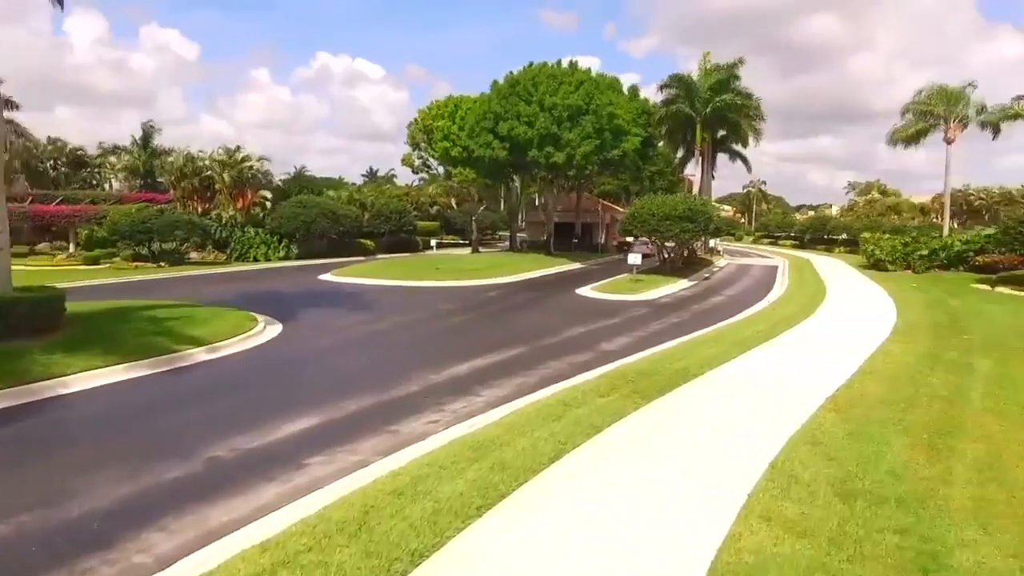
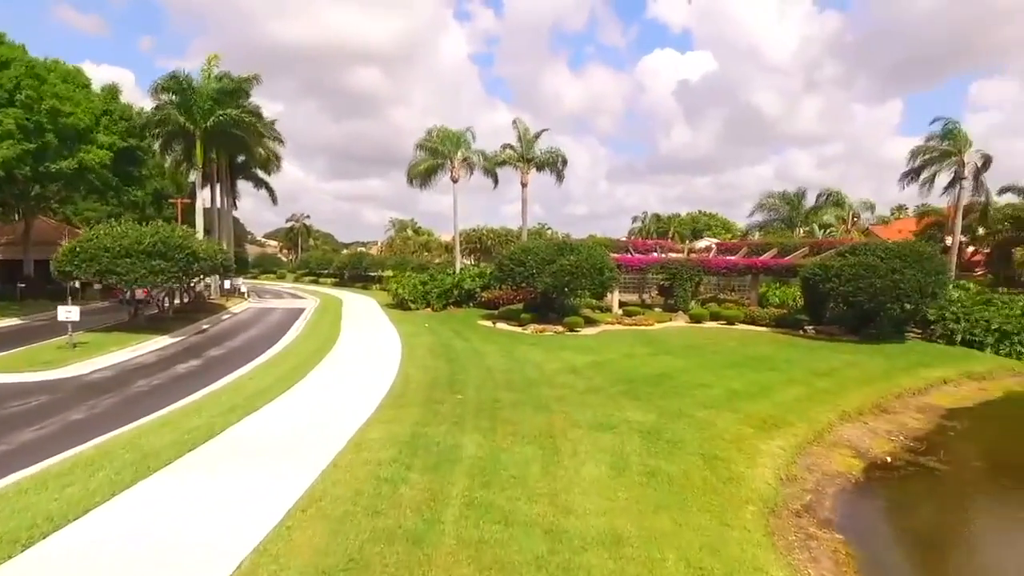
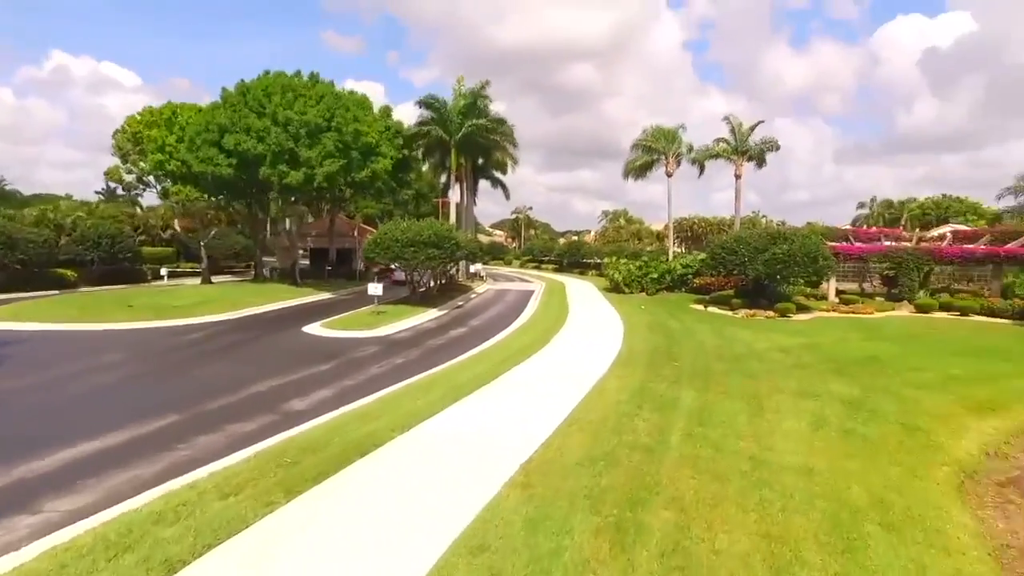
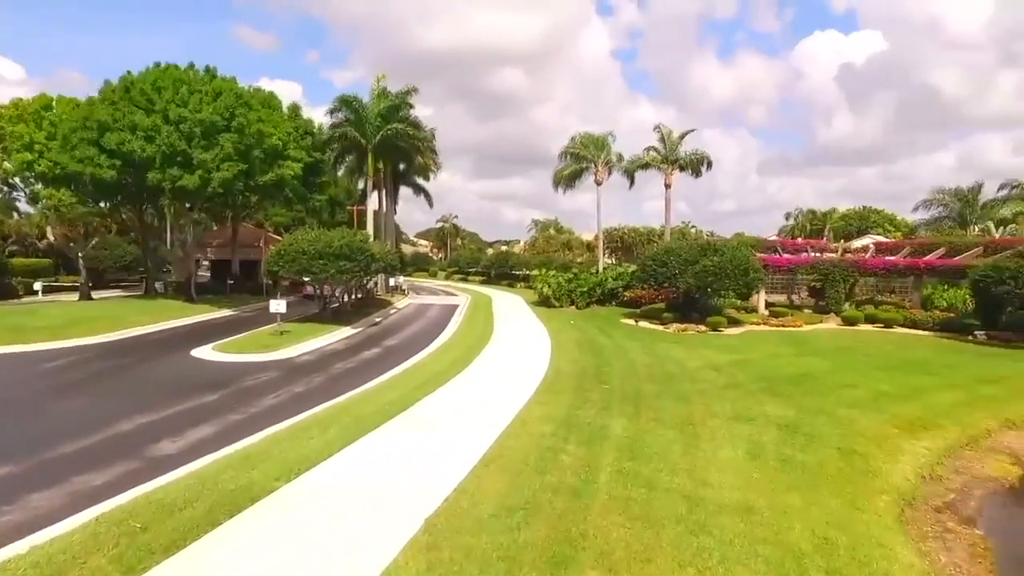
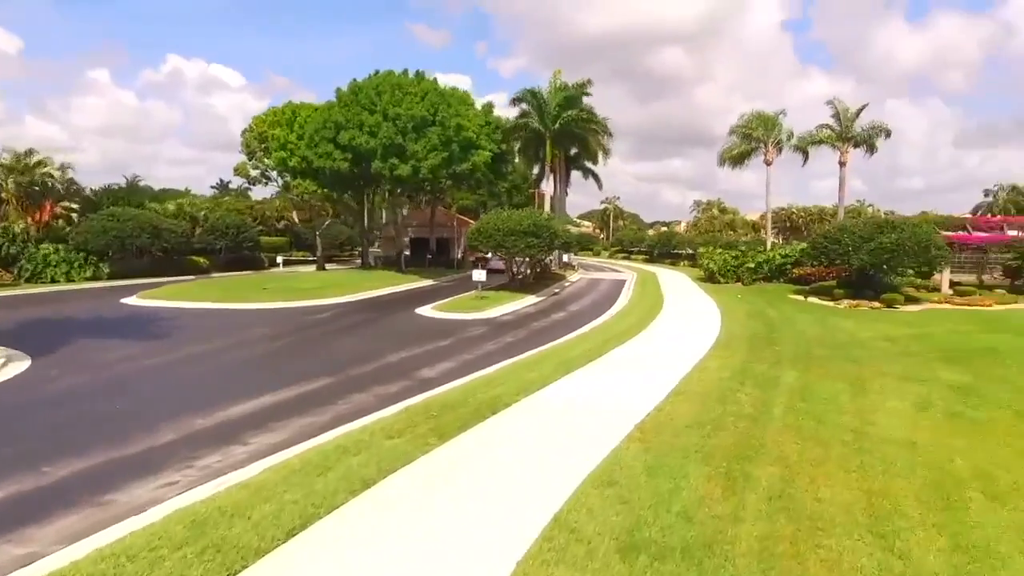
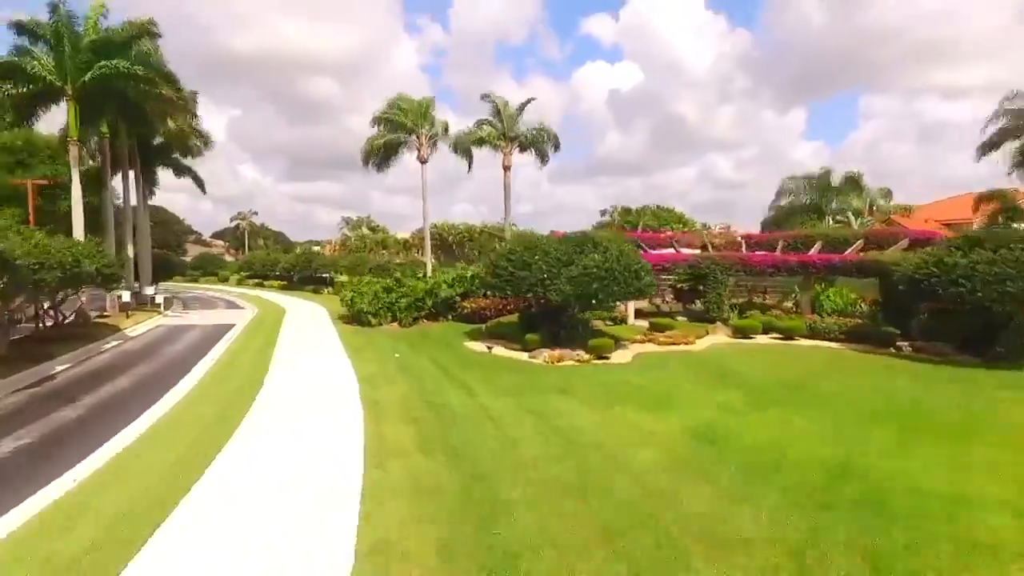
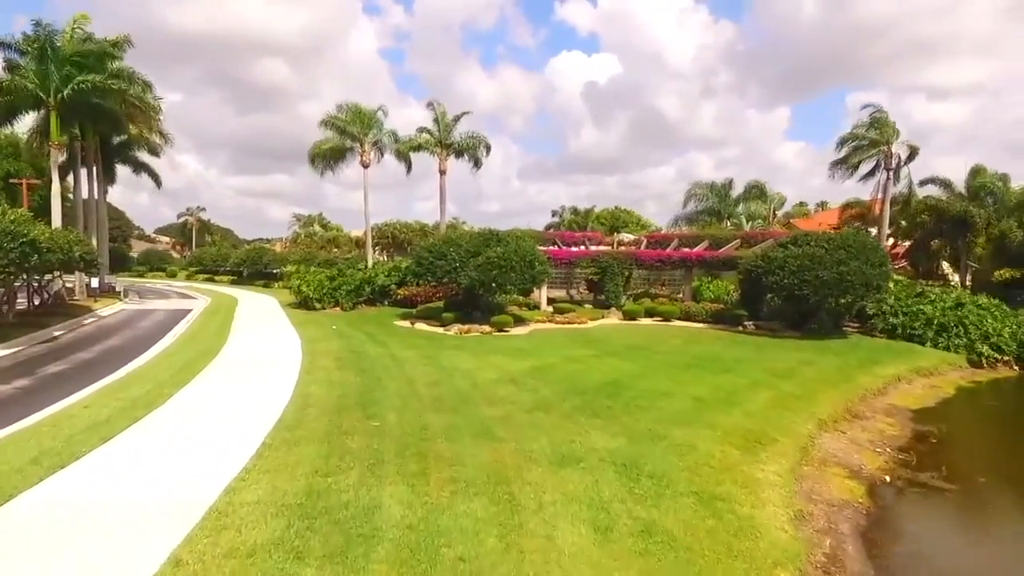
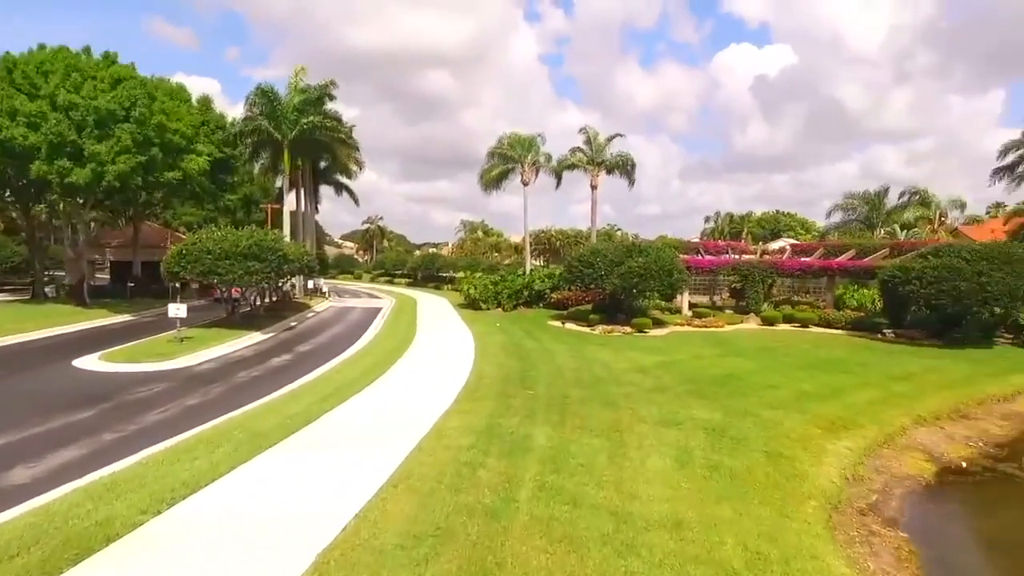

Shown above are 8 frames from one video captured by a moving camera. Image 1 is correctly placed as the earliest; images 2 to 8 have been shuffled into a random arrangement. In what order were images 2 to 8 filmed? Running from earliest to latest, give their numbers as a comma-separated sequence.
5, 3, 4, 8, 2, 7, 6
